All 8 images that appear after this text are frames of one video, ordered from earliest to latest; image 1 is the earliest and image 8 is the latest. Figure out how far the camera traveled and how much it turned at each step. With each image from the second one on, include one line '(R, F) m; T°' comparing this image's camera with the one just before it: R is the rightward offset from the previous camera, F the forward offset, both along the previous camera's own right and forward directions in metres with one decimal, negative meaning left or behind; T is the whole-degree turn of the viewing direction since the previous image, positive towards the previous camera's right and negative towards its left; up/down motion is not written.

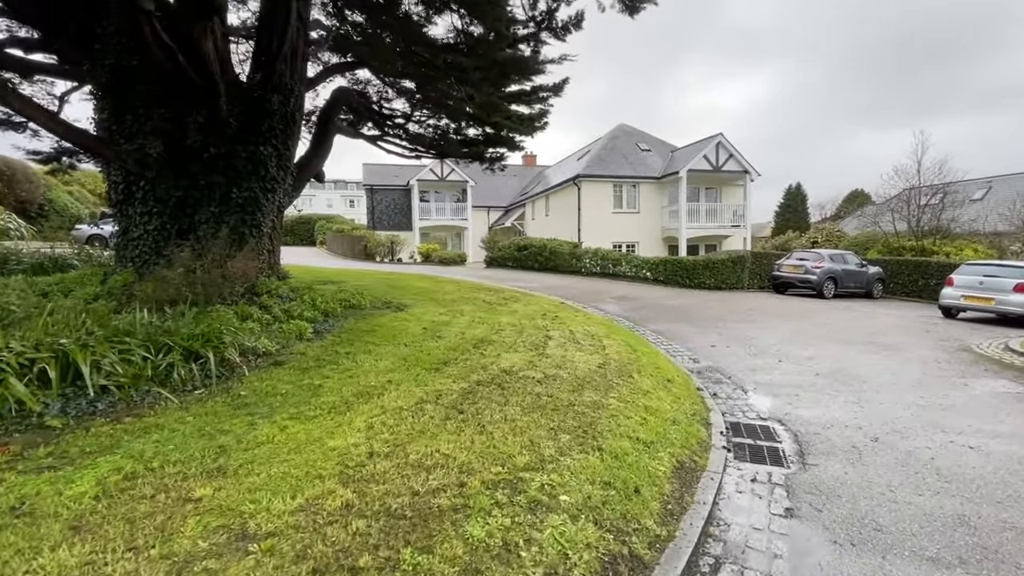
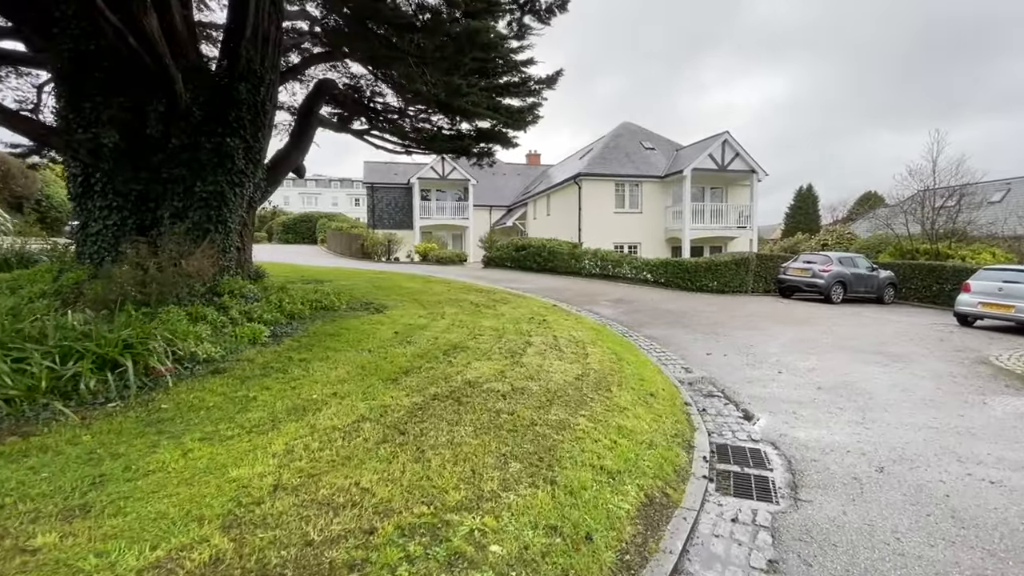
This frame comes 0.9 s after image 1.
(+0.4, +0.5) m; -1°
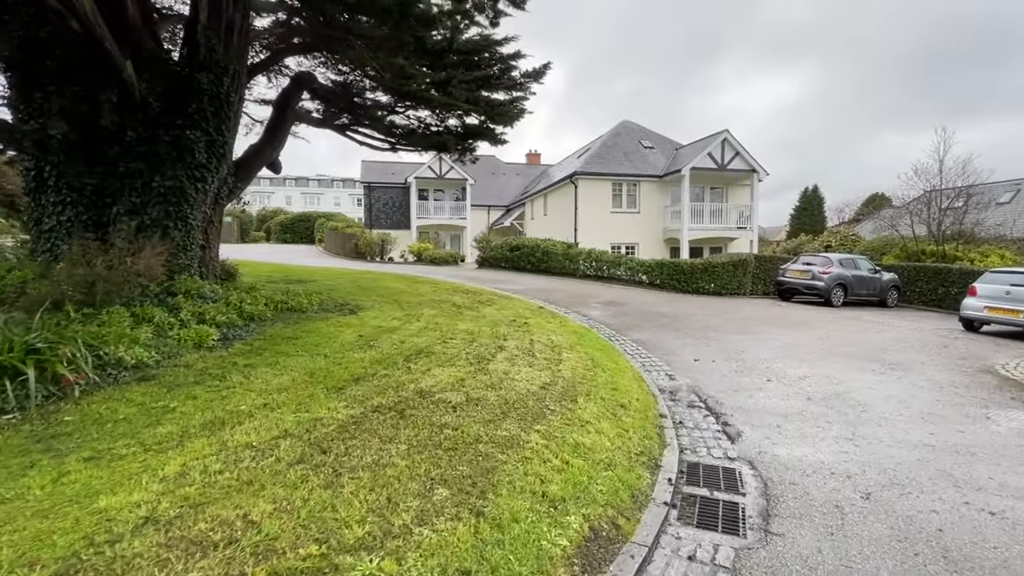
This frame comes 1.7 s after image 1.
(+0.5, +0.4) m; -1°
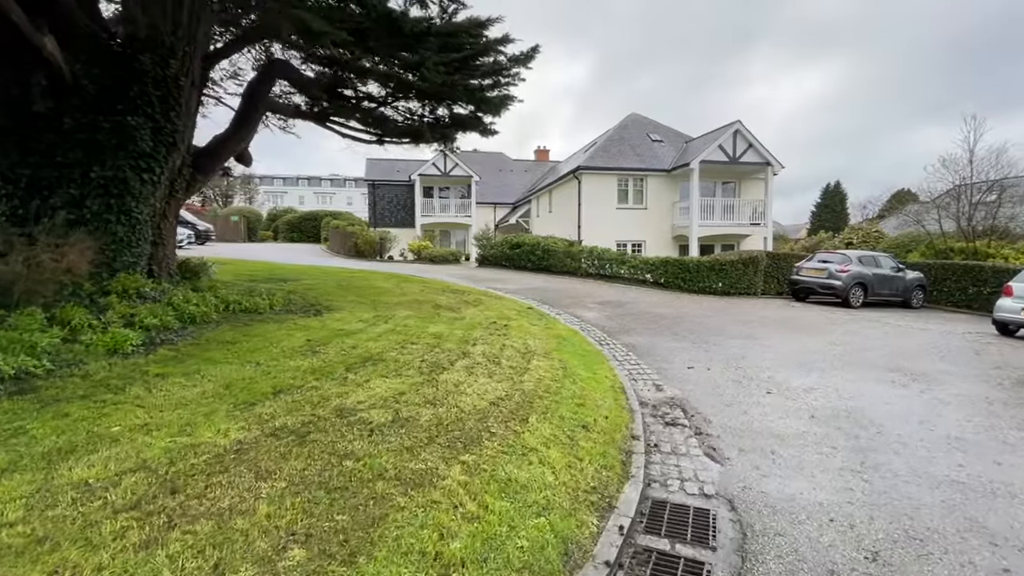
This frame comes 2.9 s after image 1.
(+0.6, +0.7) m; -2°
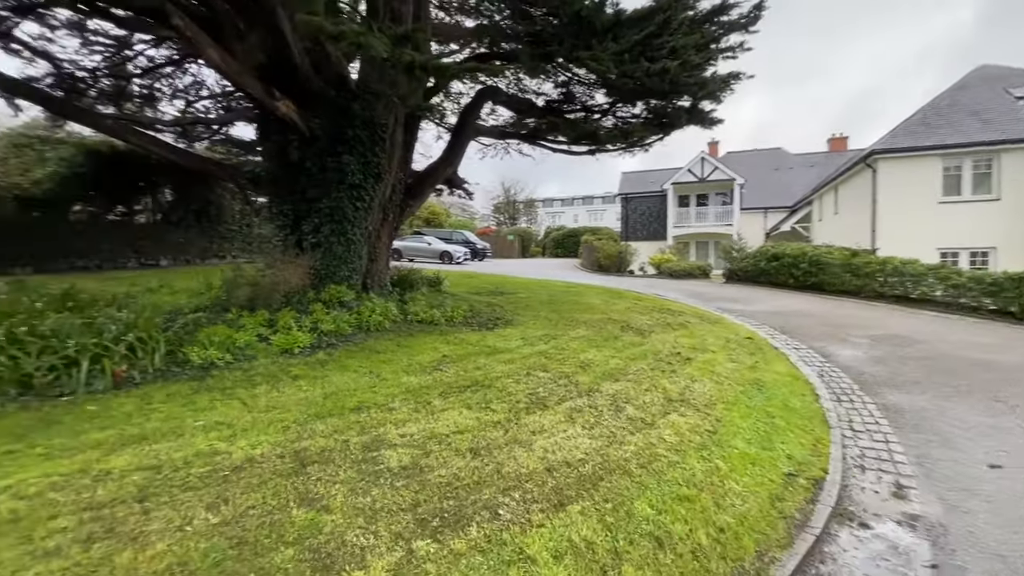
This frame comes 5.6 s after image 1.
(+1.3, +1.4) m; -32°
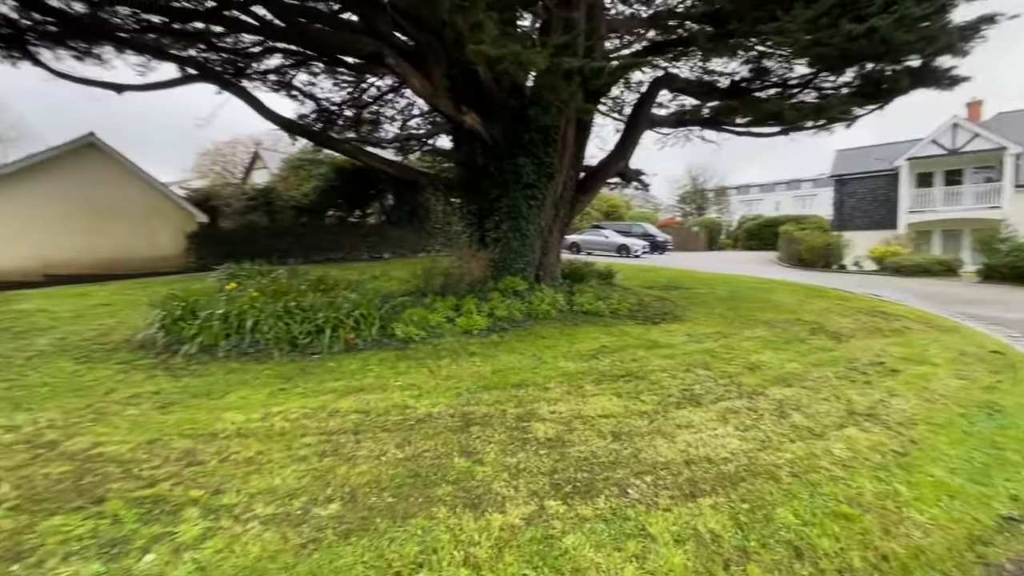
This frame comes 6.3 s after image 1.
(+0.3, -0.2) m; -21°
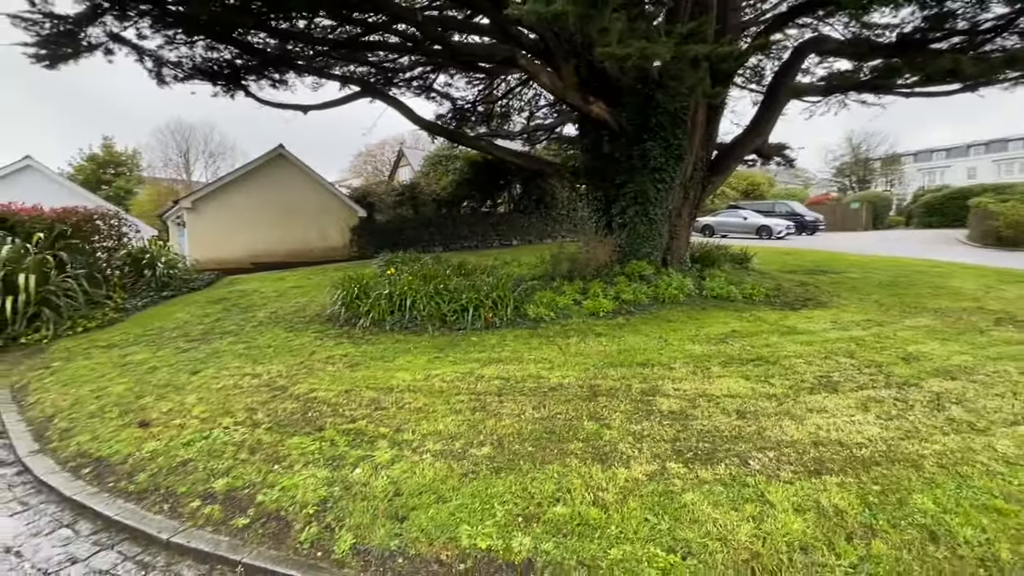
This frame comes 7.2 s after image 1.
(0.0, -0.4) m; -15°
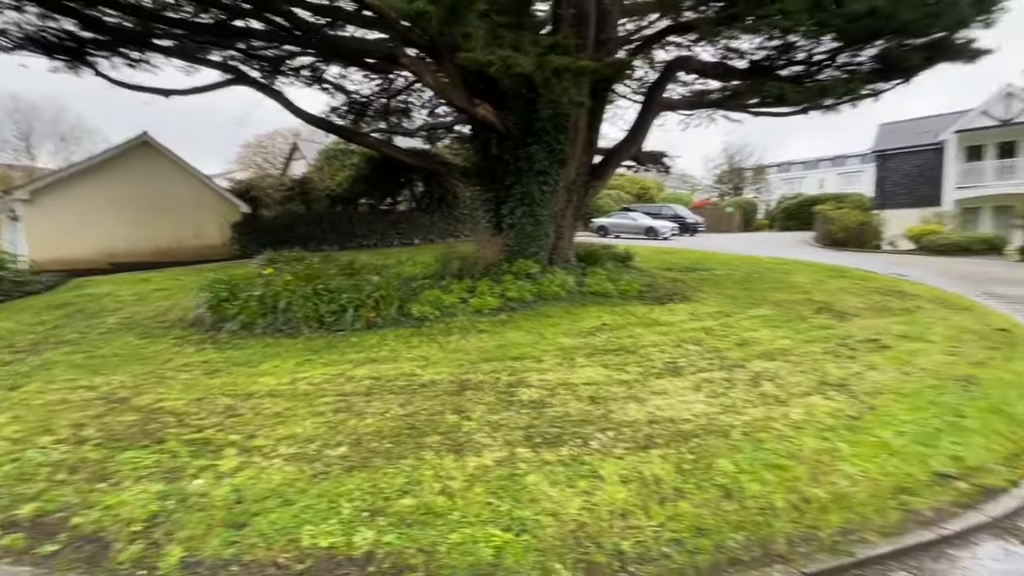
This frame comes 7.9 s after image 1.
(+0.4, -0.1) m; +11°
